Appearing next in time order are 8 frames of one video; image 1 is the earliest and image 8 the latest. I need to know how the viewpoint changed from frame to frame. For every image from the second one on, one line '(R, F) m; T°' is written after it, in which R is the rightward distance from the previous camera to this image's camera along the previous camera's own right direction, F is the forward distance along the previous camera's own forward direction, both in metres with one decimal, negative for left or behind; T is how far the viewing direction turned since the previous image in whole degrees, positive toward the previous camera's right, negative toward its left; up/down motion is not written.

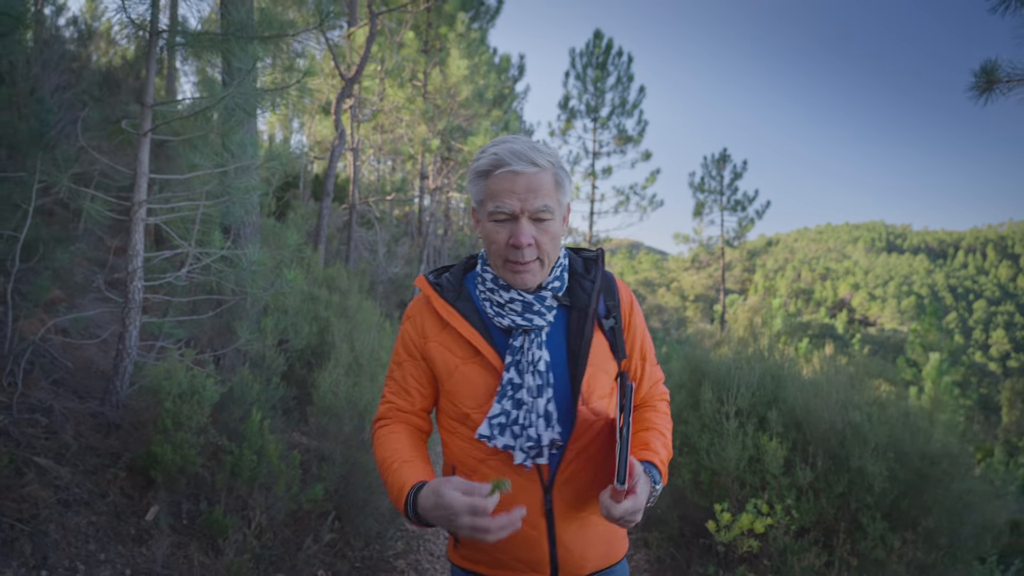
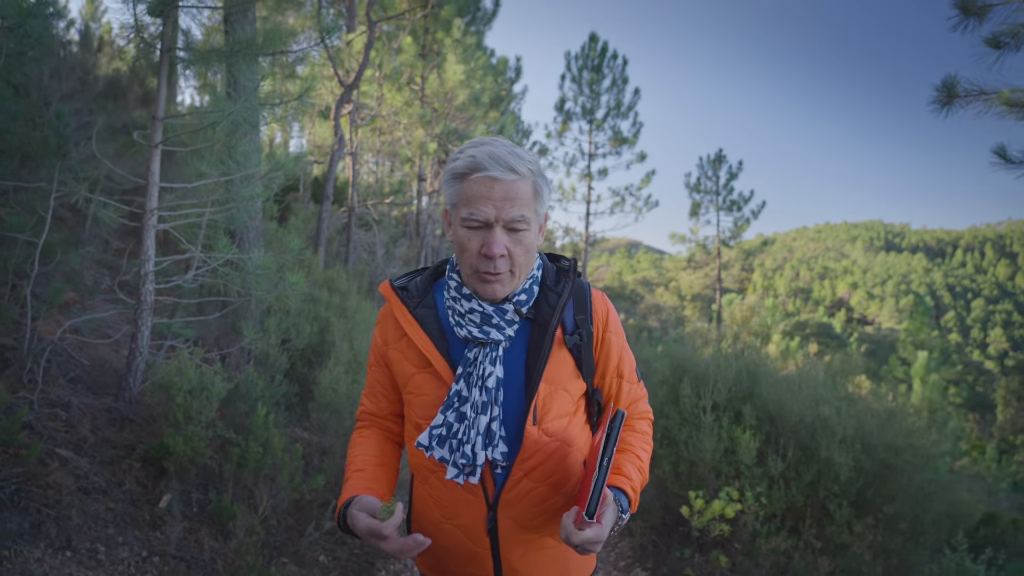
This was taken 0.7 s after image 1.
(+0.1, -0.3) m; 0°
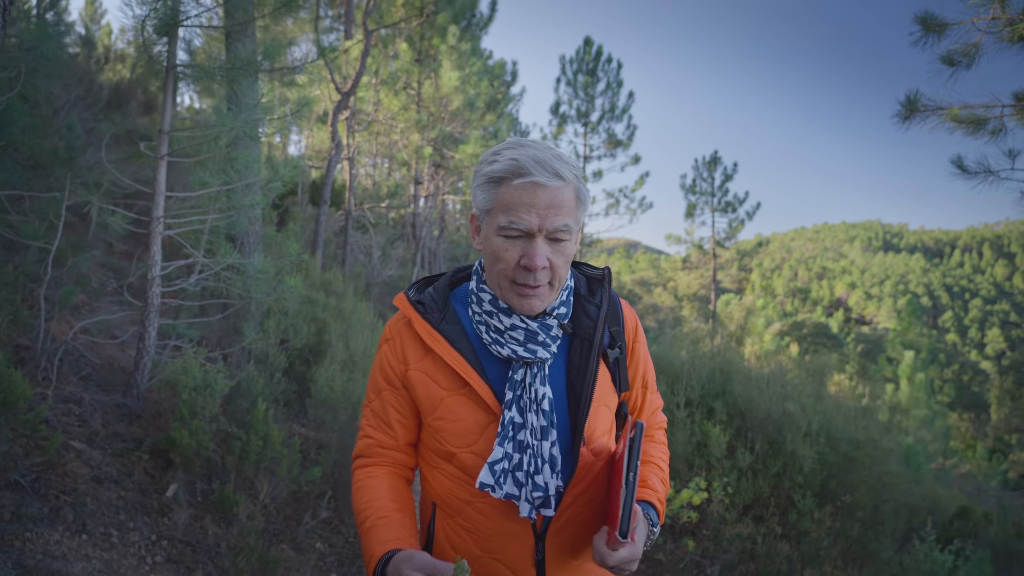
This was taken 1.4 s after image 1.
(+0.1, -0.3) m; 0°
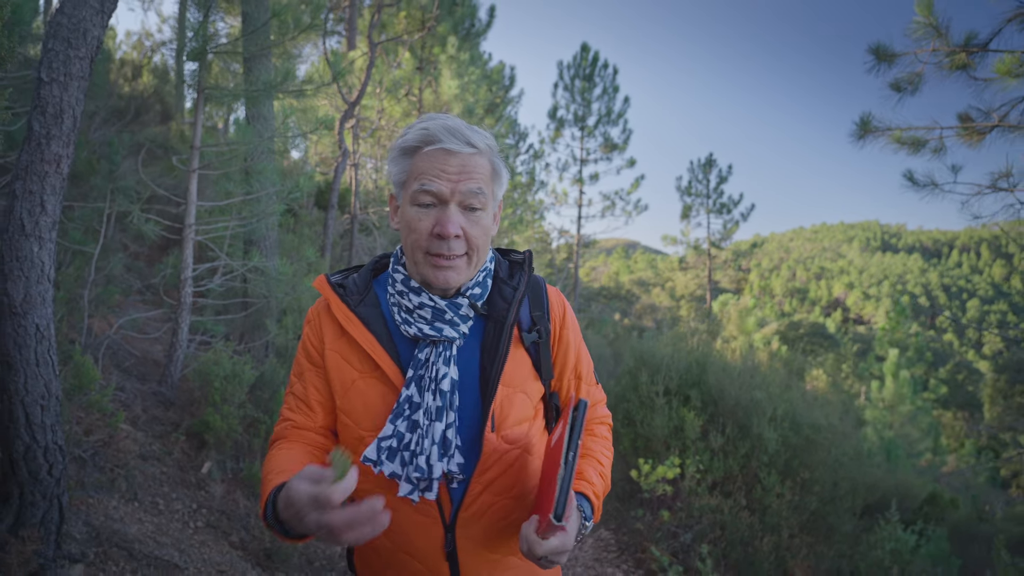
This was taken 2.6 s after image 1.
(0.0, -0.5) m; 0°
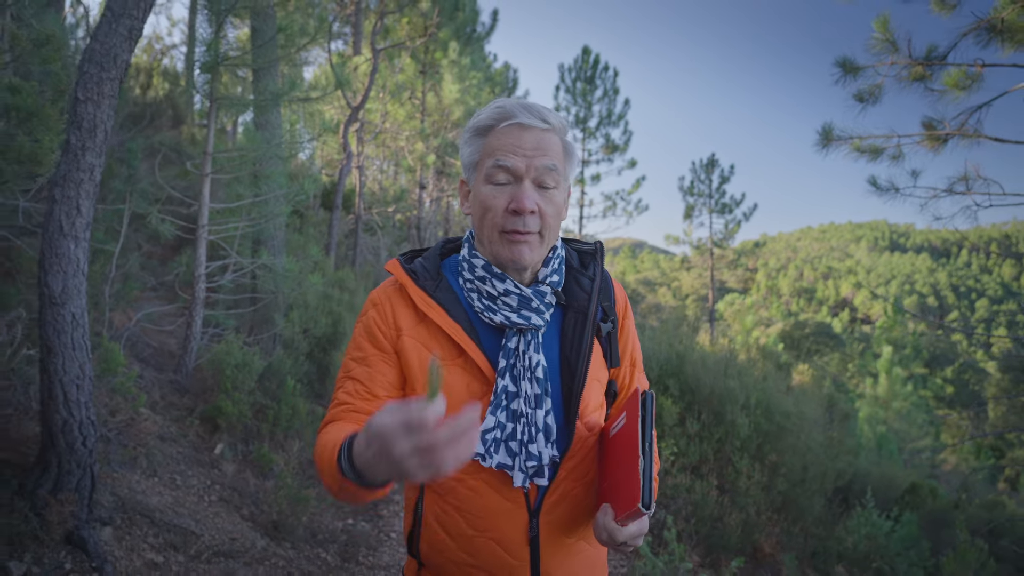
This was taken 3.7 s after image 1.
(+0.2, -0.4) m; -1°
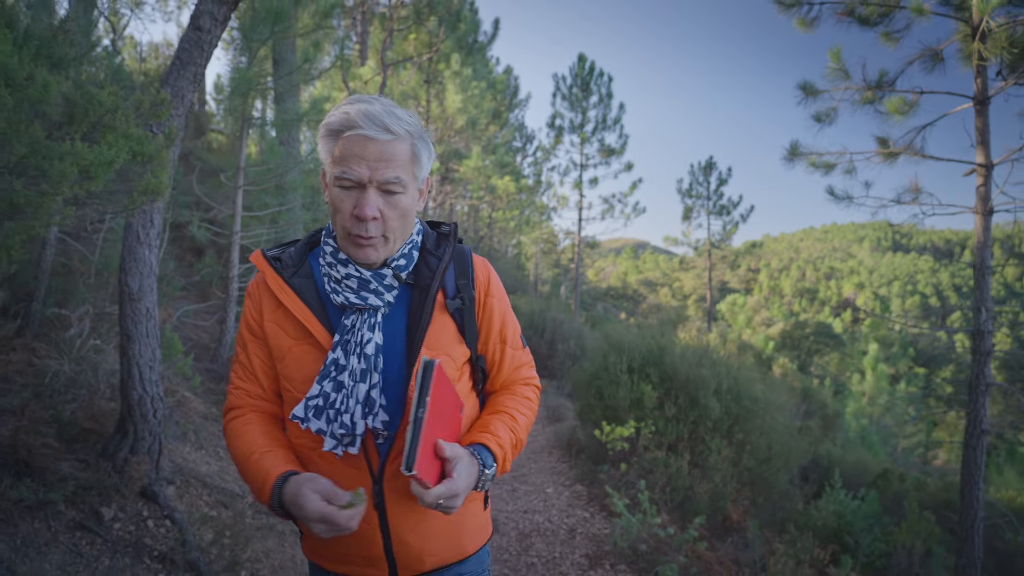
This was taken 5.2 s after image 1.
(0.0, -0.7) m; 0°
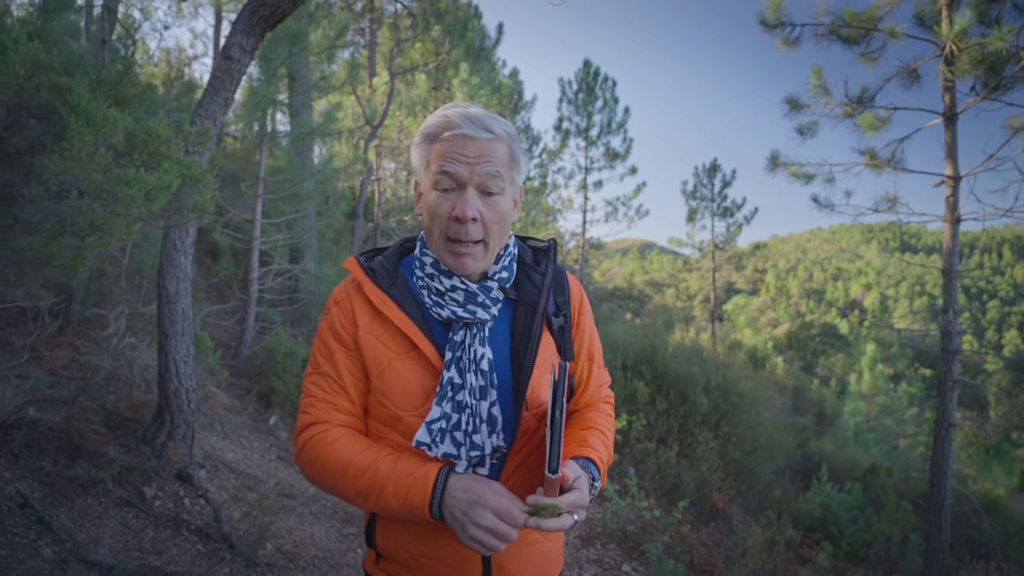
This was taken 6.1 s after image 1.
(+0.1, -0.4) m; -1°
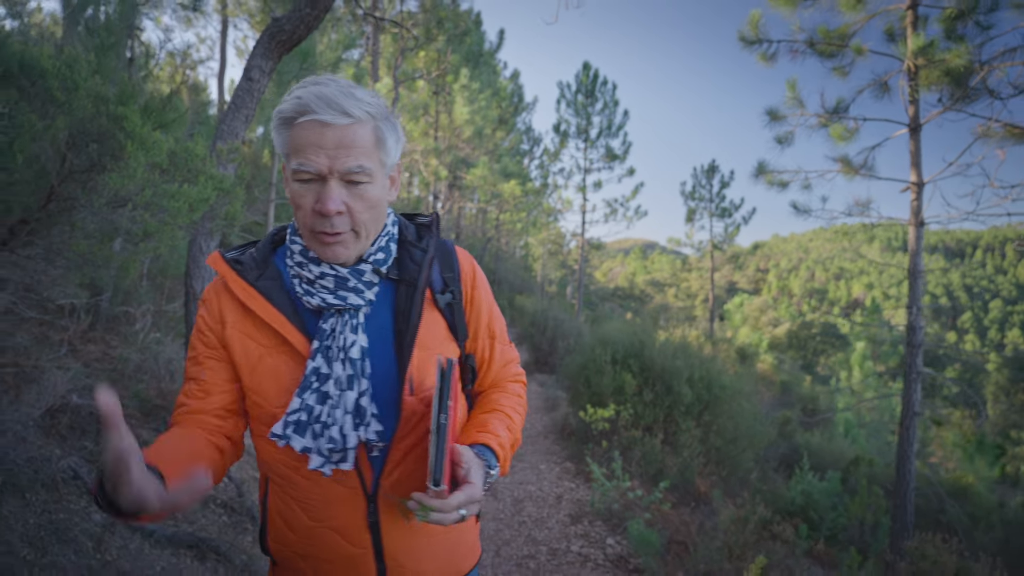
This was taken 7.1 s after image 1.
(+0.1, -0.4) m; 0°
